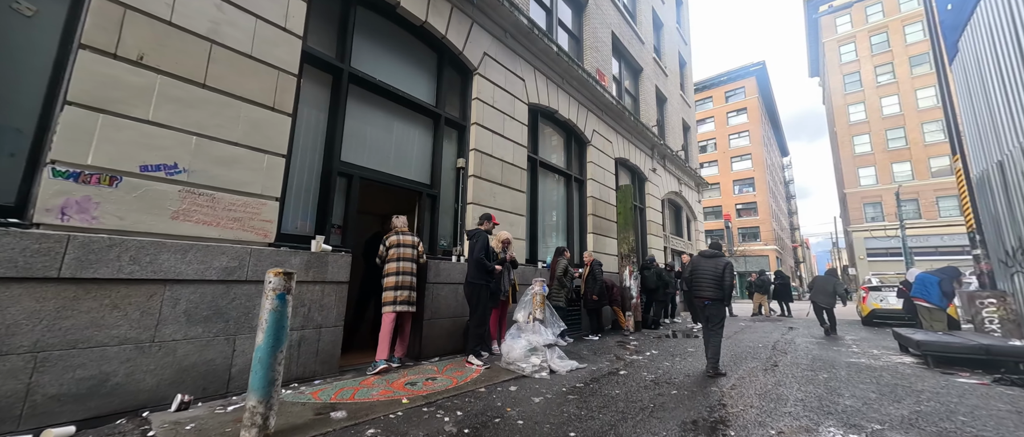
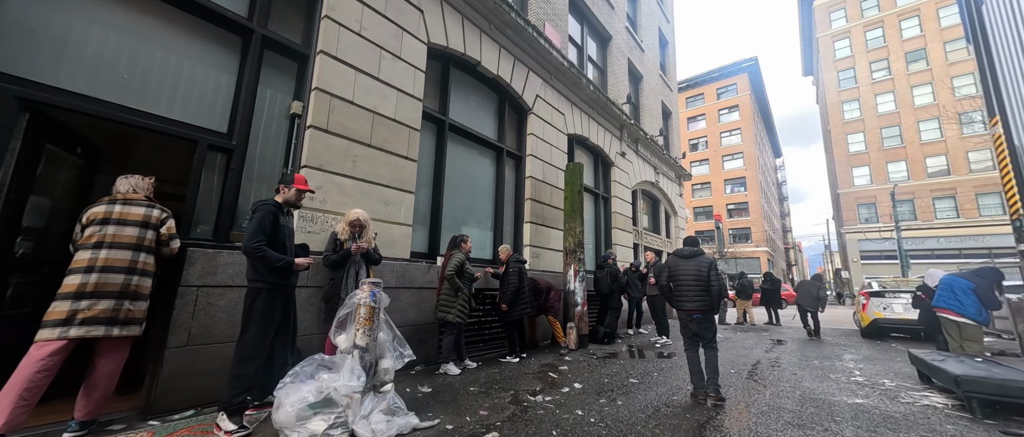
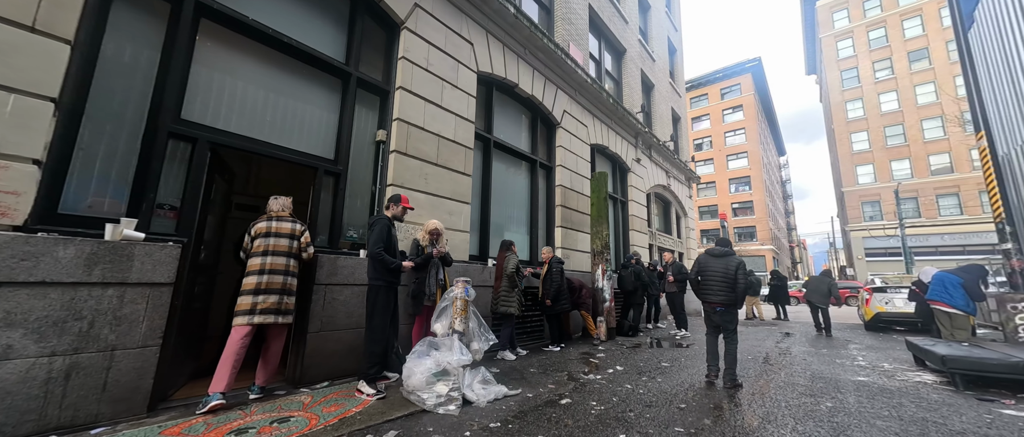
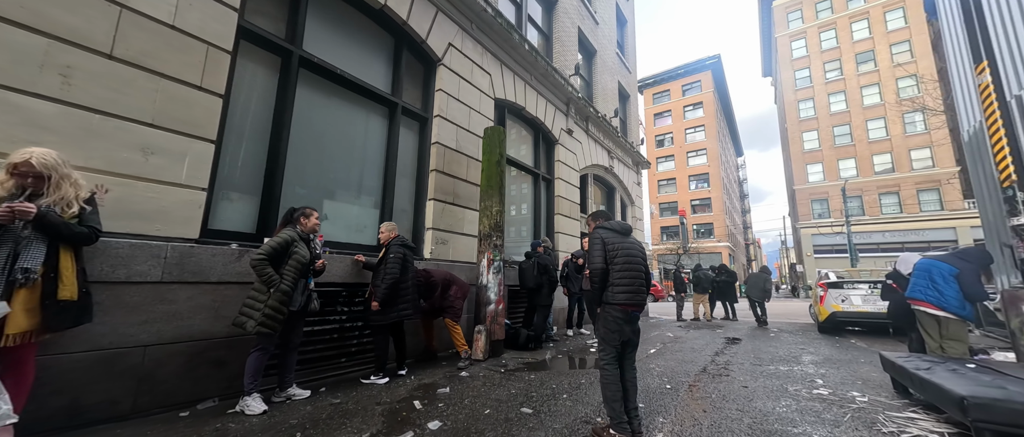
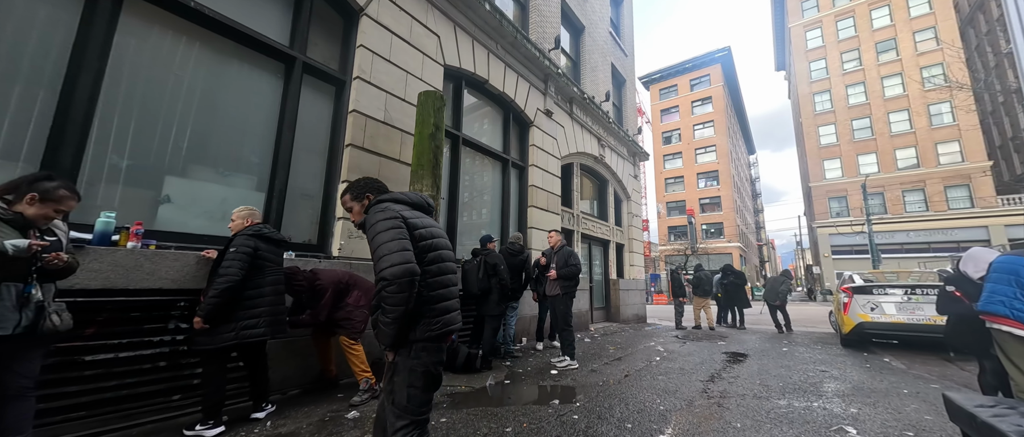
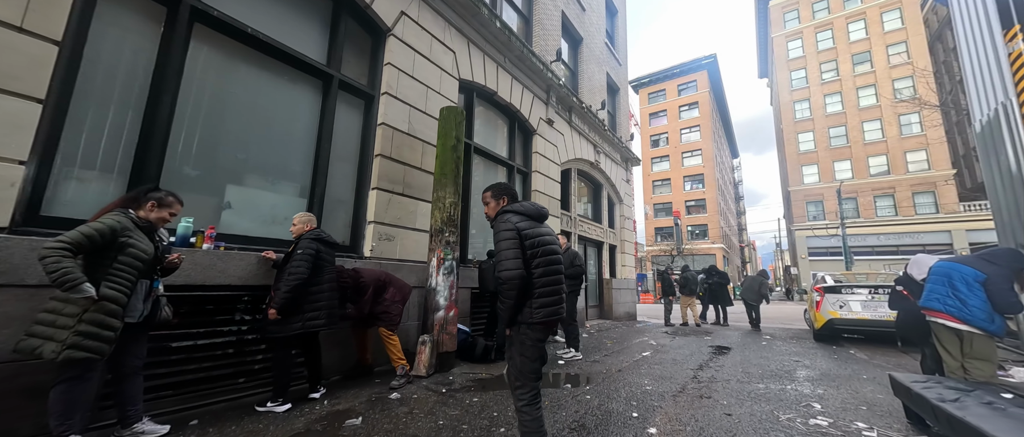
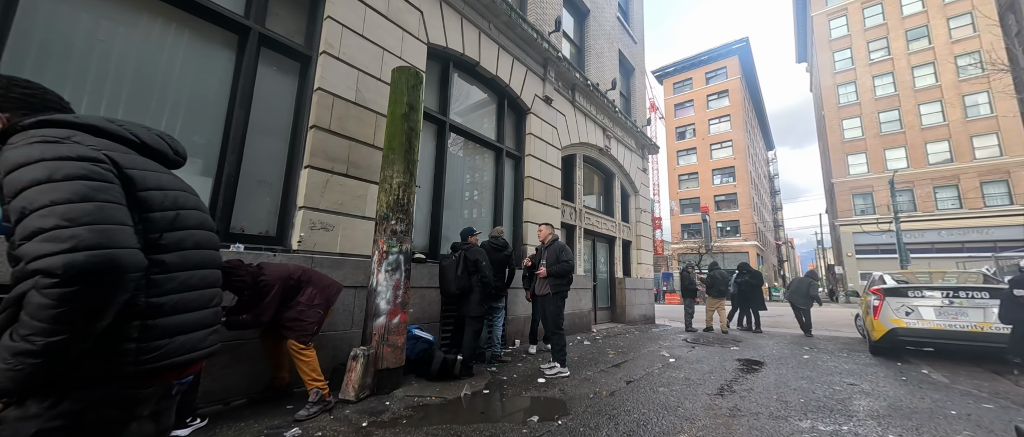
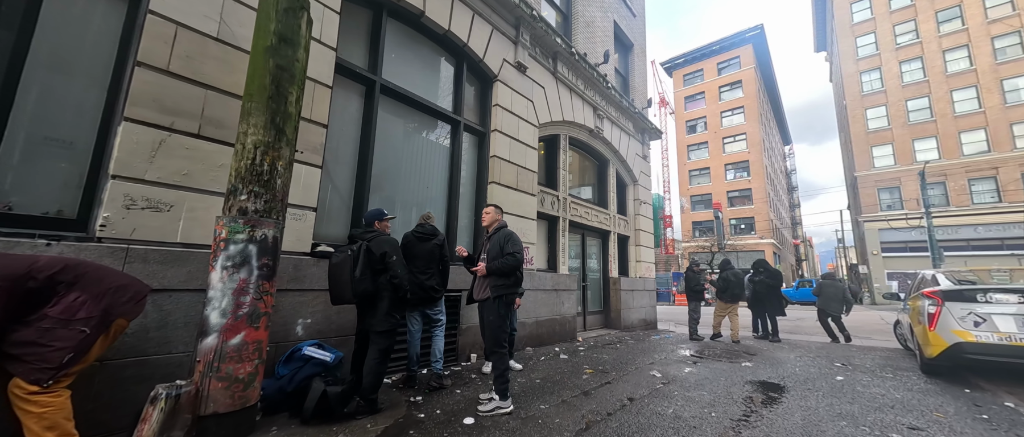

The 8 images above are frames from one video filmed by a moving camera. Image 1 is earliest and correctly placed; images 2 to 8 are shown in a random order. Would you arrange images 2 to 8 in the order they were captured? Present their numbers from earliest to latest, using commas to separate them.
3, 2, 4, 6, 5, 7, 8
